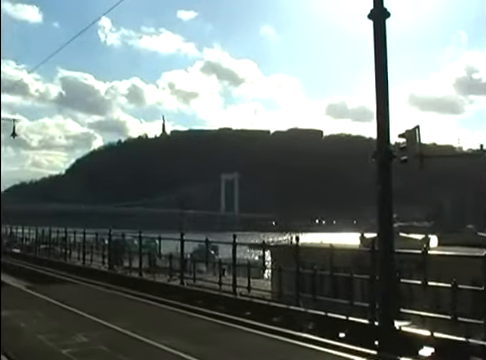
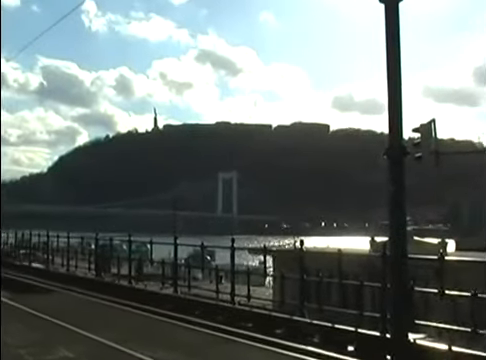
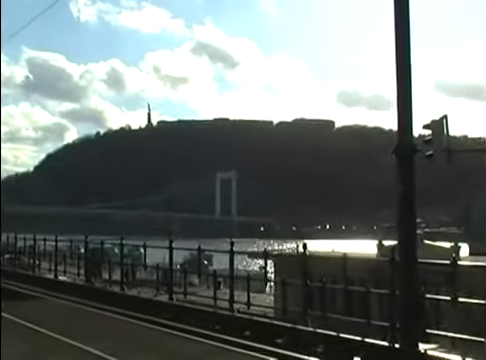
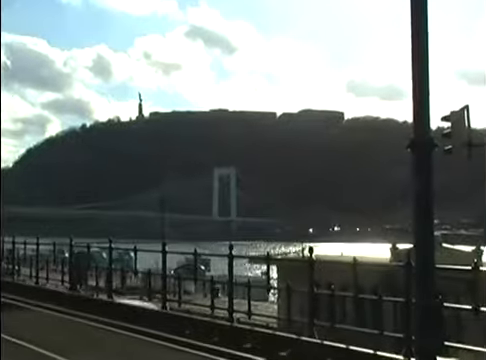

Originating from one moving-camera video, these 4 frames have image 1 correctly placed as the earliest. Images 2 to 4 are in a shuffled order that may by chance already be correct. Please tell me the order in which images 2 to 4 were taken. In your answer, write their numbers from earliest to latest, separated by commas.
2, 3, 4
